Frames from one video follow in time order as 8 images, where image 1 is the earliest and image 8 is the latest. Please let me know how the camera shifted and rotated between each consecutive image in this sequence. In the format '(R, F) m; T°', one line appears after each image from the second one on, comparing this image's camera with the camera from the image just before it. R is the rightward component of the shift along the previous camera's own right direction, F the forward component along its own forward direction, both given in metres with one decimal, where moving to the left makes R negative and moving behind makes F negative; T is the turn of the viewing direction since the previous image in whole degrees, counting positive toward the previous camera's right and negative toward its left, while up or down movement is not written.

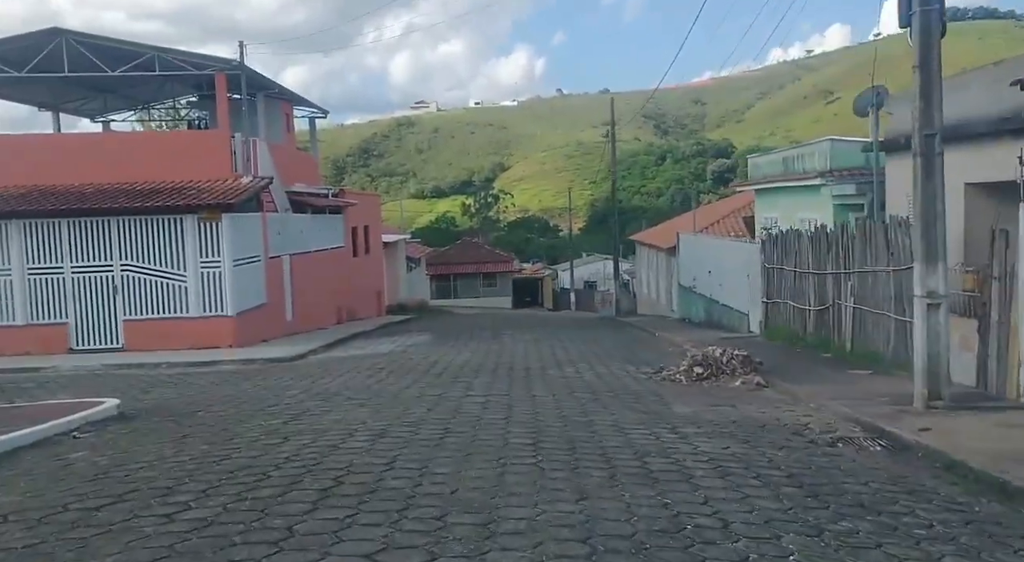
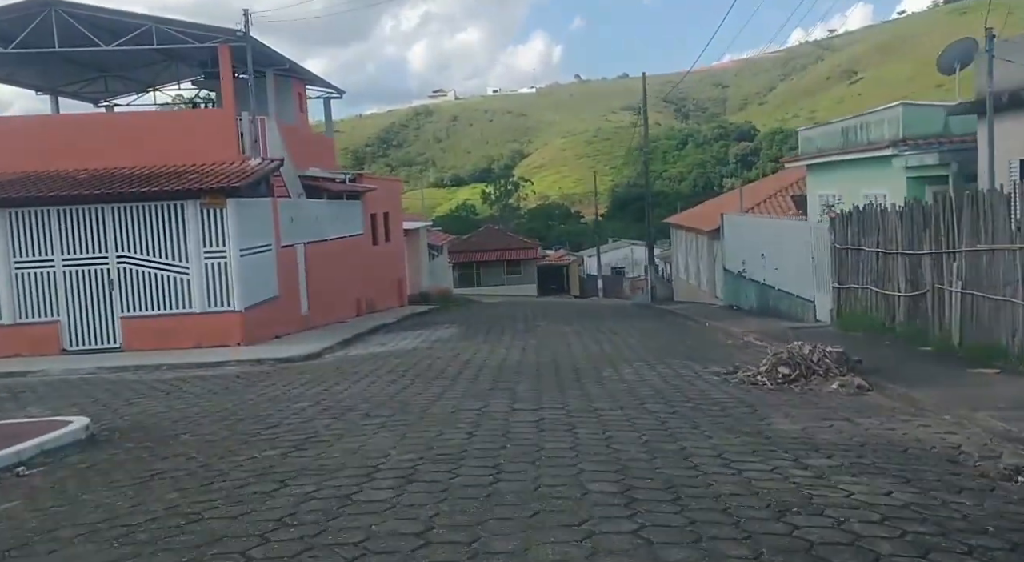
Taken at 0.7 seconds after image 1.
(-0.3, +2.0) m; -1°
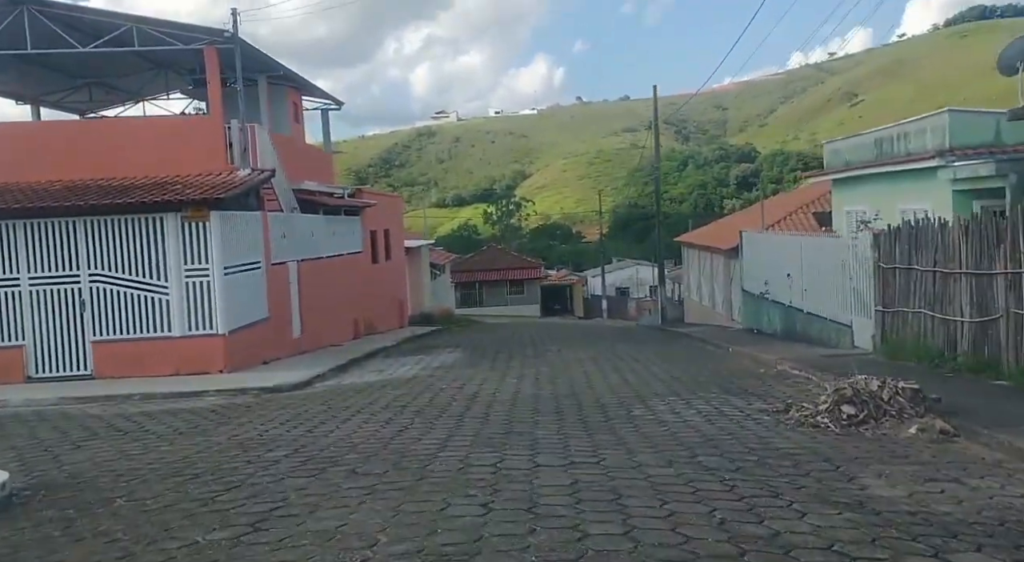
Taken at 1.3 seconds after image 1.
(-0.2, +1.7) m; 0°
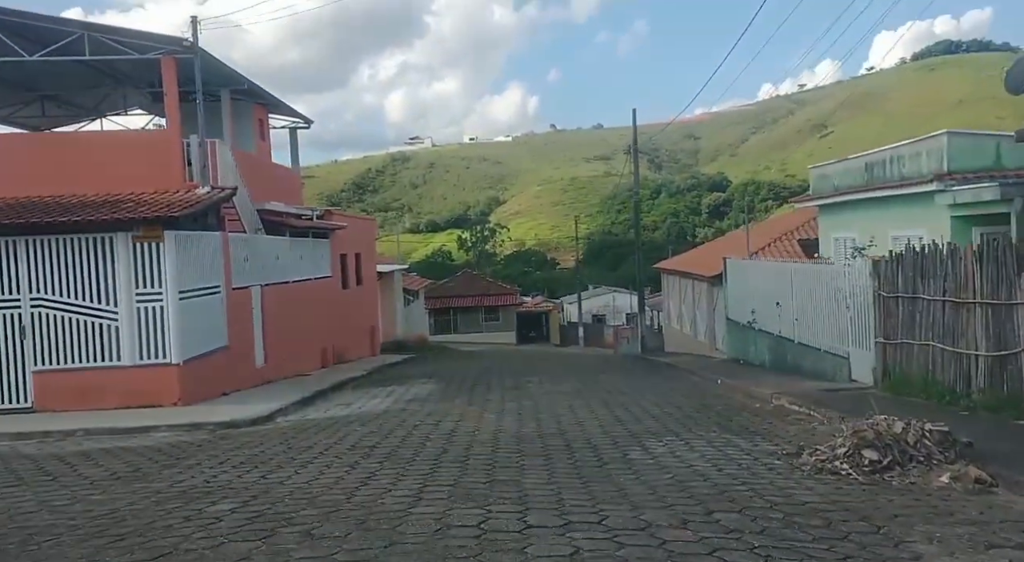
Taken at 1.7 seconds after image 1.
(-0.1, +1.0) m; +2°
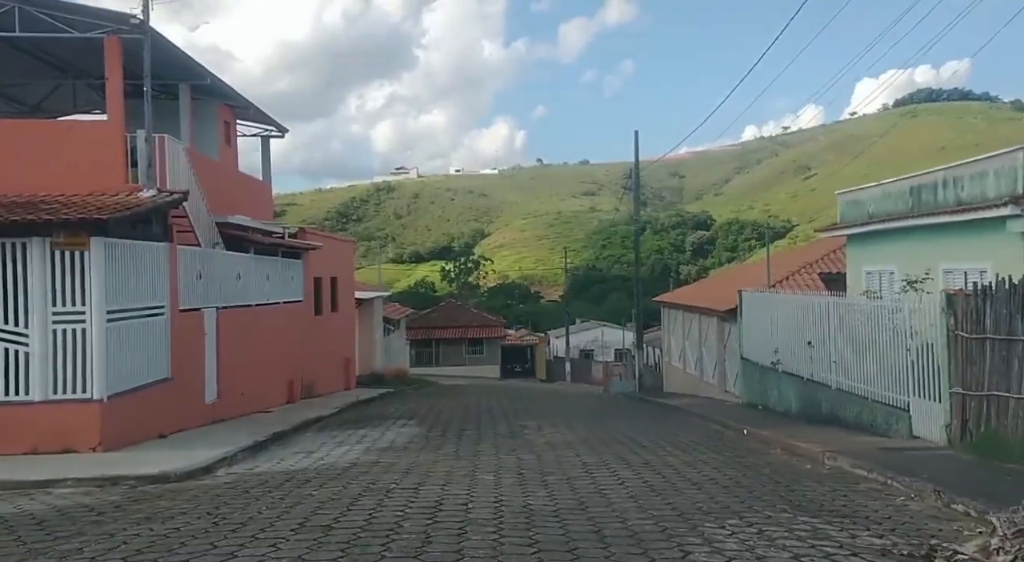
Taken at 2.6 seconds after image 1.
(-0.2, +2.6) m; +1°
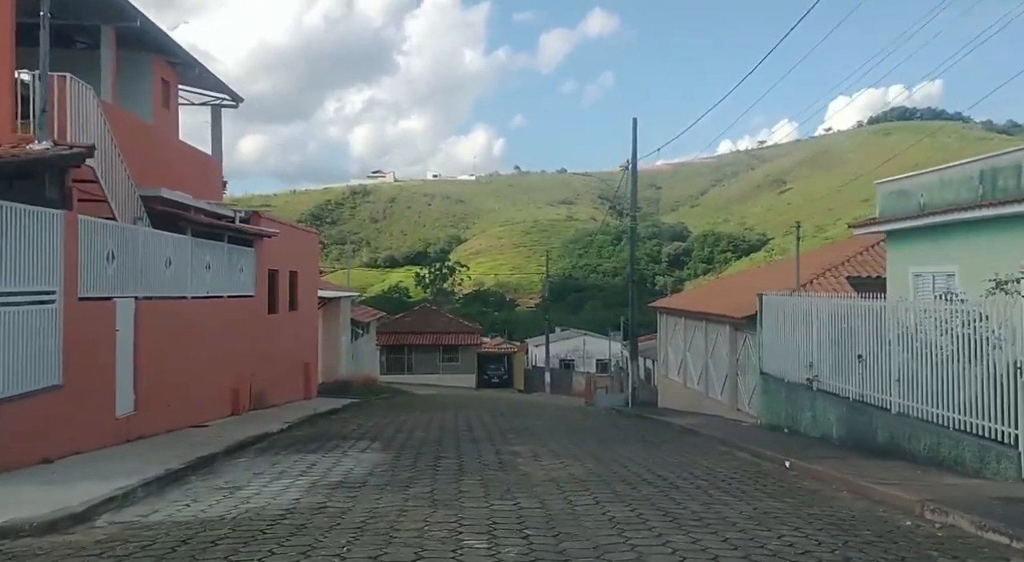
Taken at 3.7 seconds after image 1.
(-0.2, +3.2) m; +2°
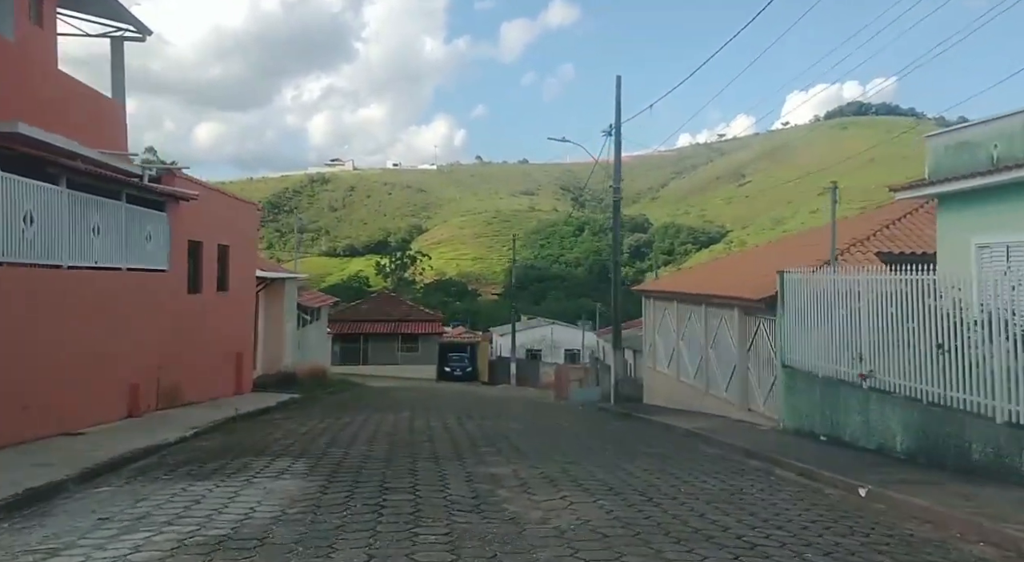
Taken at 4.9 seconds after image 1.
(-0.2, +3.7) m; +2°
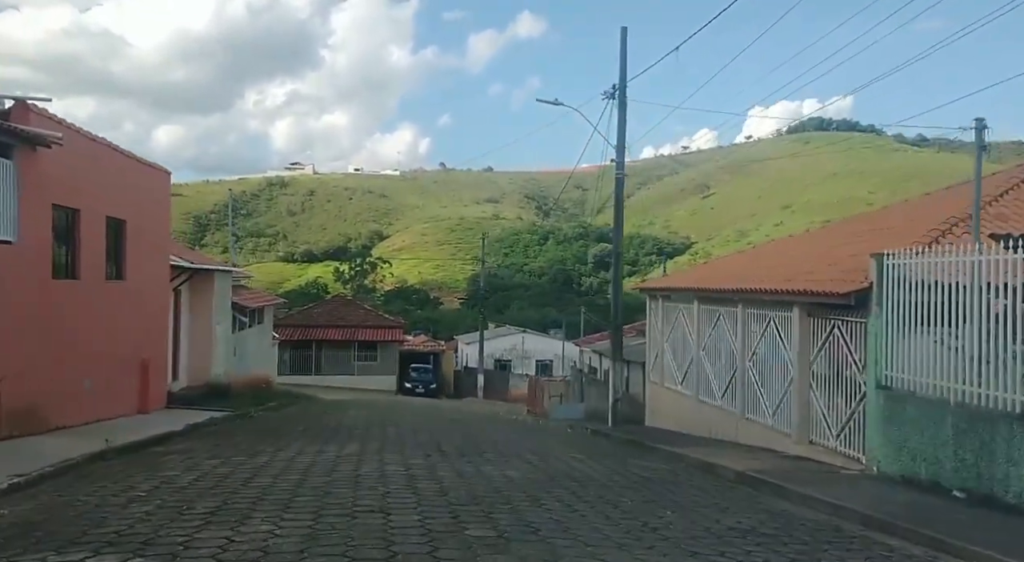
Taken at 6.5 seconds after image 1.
(-0.4, +4.9) m; +2°
